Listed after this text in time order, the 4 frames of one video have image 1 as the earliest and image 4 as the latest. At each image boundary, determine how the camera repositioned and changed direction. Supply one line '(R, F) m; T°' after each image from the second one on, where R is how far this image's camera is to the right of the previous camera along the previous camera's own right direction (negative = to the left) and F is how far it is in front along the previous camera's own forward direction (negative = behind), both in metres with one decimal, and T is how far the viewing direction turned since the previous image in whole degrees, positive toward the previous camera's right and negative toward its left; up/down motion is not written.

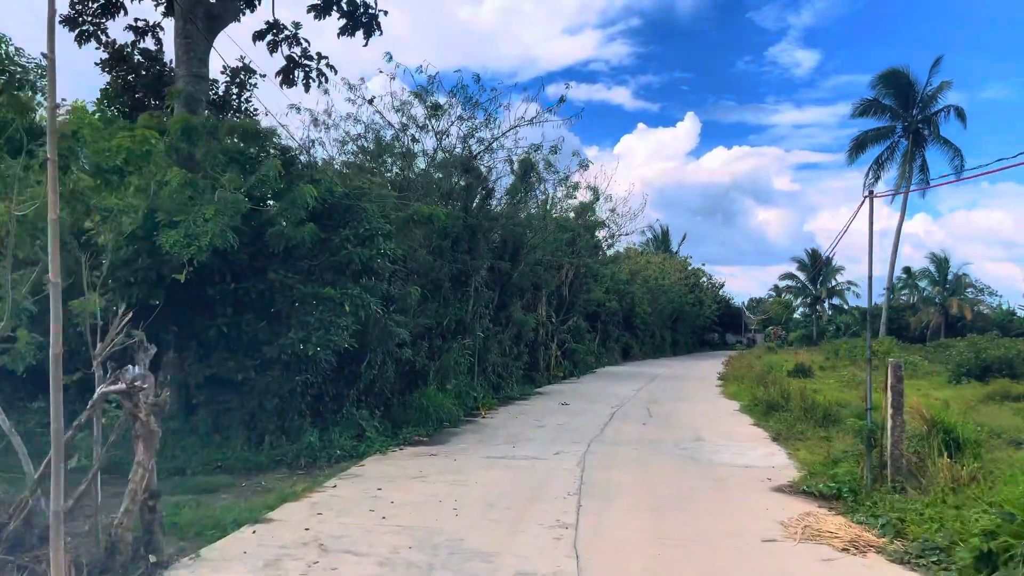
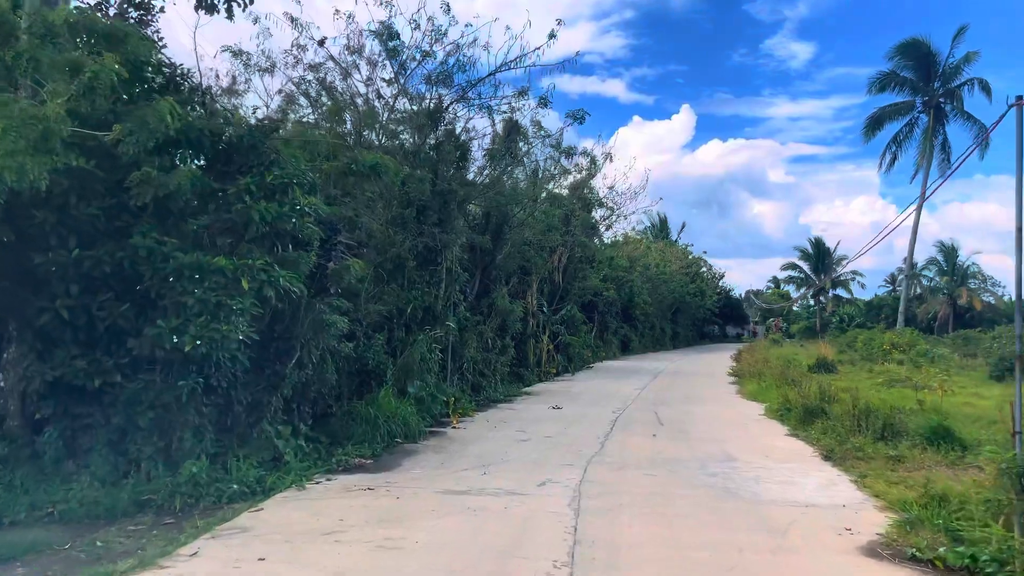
(+0.3, +3.0) m; 0°
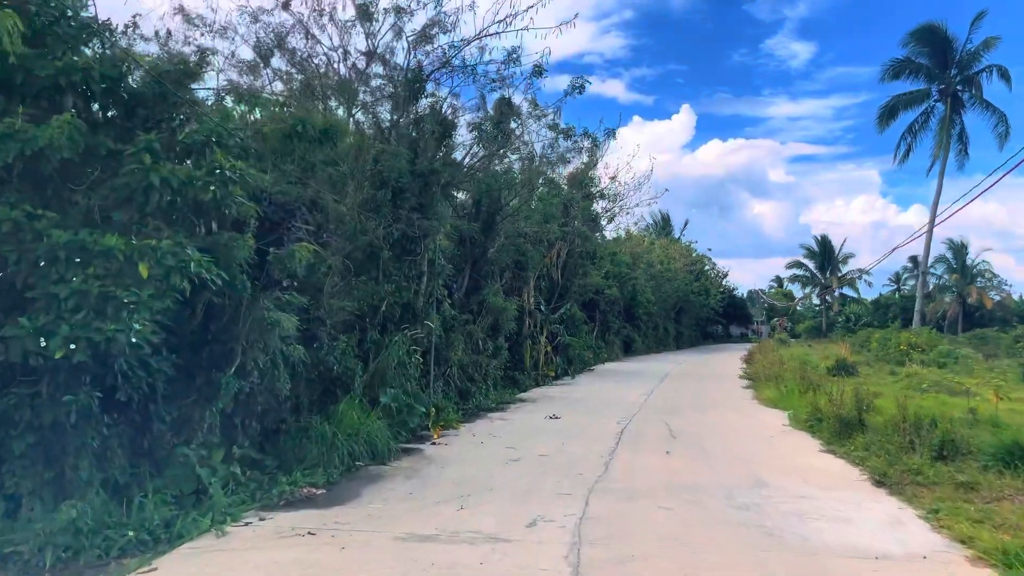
(+0.2, +1.7) m; 0°
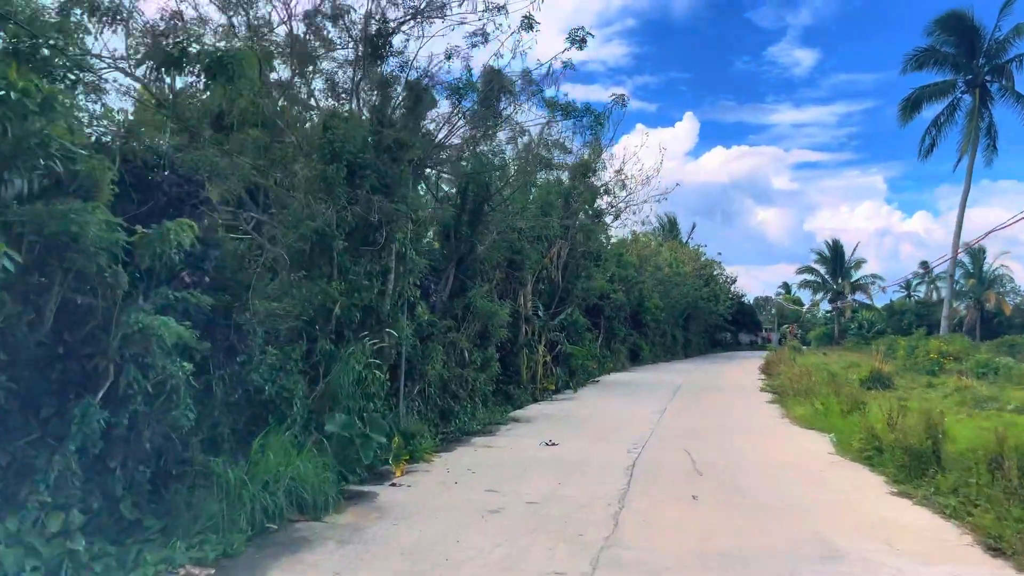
(+0.2, +2.2) m; 0°
